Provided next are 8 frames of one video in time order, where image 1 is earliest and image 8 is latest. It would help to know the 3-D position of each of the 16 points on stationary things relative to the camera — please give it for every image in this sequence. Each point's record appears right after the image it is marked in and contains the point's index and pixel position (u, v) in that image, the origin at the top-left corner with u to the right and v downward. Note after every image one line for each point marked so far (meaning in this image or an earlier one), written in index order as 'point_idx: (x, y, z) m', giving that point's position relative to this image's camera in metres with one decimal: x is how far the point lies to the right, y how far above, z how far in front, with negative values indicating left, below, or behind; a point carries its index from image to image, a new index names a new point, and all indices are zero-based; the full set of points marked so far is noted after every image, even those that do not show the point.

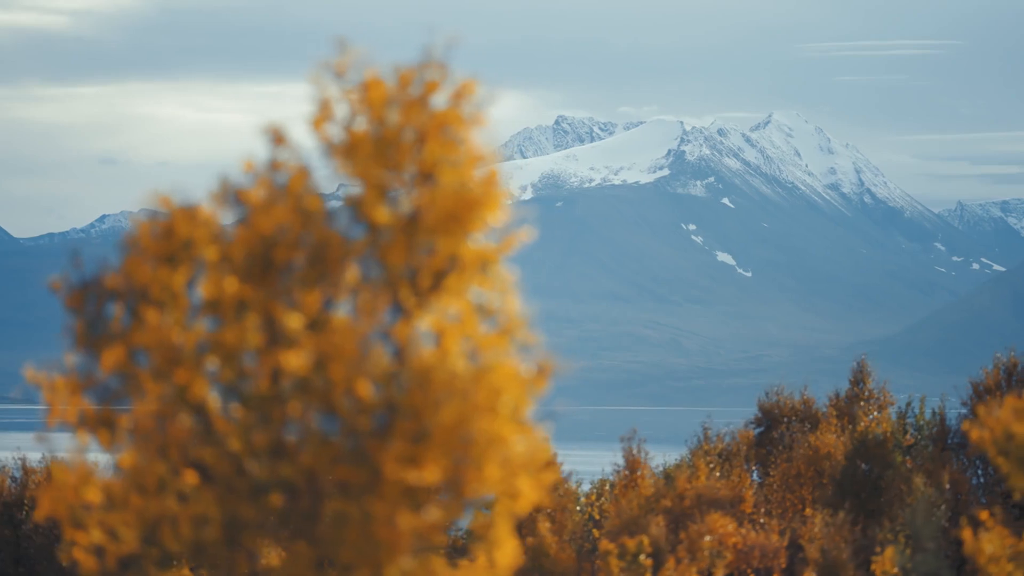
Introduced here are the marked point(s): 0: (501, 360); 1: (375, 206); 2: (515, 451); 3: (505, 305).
0: (-0.1, -0.4, +7.2) m
1: (-0.9, +0.5, +7.3) m
2: (0.0, -1.0, +7.1) m
3: (-0.1, -0.1, +7.3) m
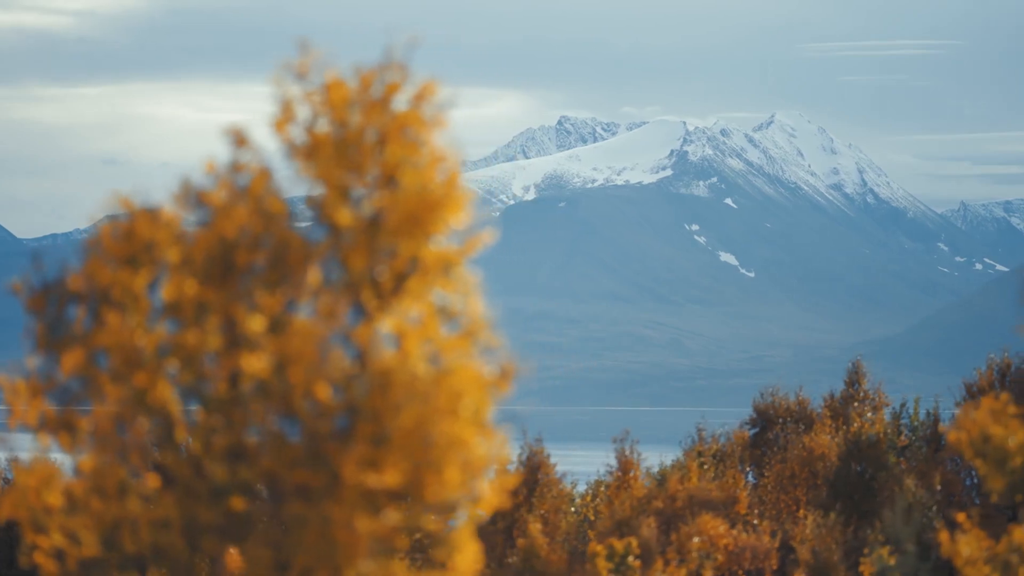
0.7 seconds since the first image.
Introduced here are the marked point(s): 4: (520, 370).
0: (-0.3, -0.5, +7.1) m
1: (-1.1, +0.5, +7.2) m
2: (-0.2, -1.0, +7.0) m
3: (-0.3, -0.1, +7.3) m
4: (+0.1, -0.5, +7.2) m
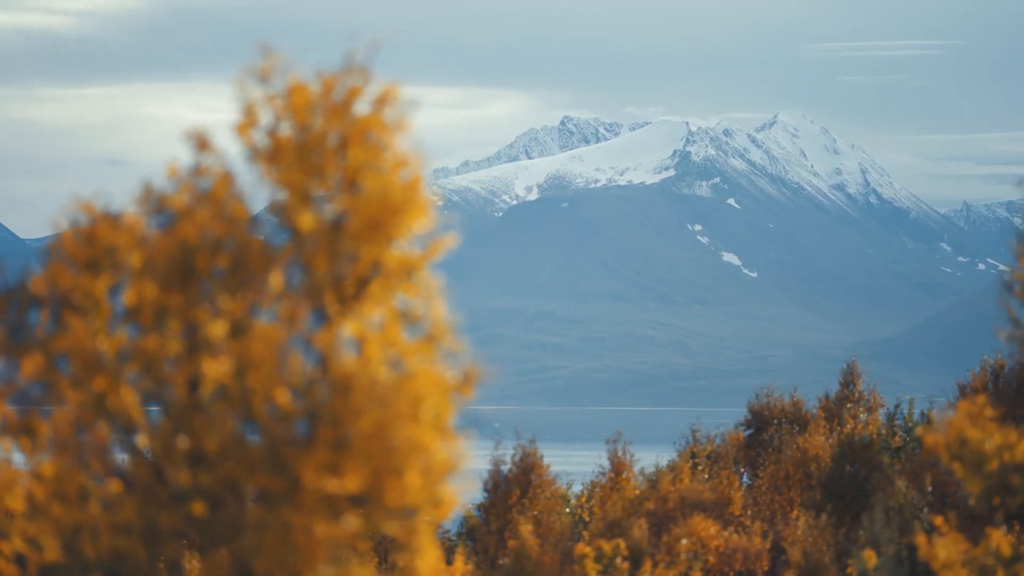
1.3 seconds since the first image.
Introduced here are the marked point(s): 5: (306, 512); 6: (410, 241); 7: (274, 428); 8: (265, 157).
0: (-0.5, -0.5, +7.1) m
1: (-1.4, +0.5, +7.2) m
2: (-0.4, -1.0, +7.0) m
3: (-0.5, -0.1, +7.3) m
4: (-0.2, -0.5, +7.2) m
5: (-1.2, -1.3, +6.8) m
6: (-0.7, +0.3, +7.3) m
7: (-1.4, -0.9, +6.8) m
8: (-1.6, +0.8, +7.3) m
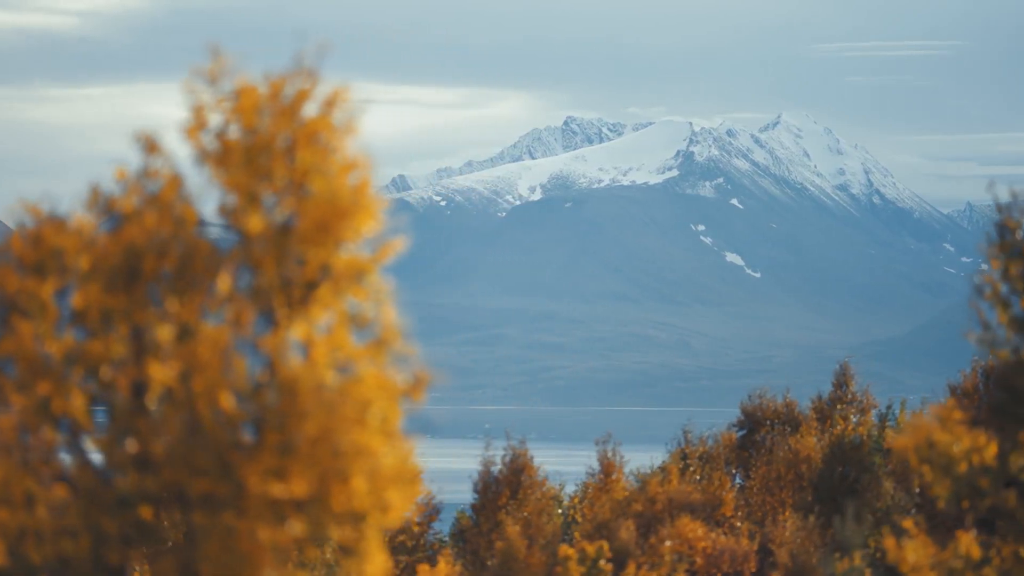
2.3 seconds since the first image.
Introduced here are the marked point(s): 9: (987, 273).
0: (-0.8, -0.5, +7.1) m
1: (-1.7, +0.5, +7.2) m
2: (-0.8, -1.0, +7.0) m
3: (-0.8, -0.2, +7.2) m
4: (-0.5, -0.6, +7.1) m
5: (-1.6, -1.4, +6.8) m
6: (-1.0, +0.3, +7.3) m
7: (-1.7, -0.9, +6.8) m
8: (-1.9, +0.8, +7.3) m
9: (+4.8, +0.2, +11.6) m
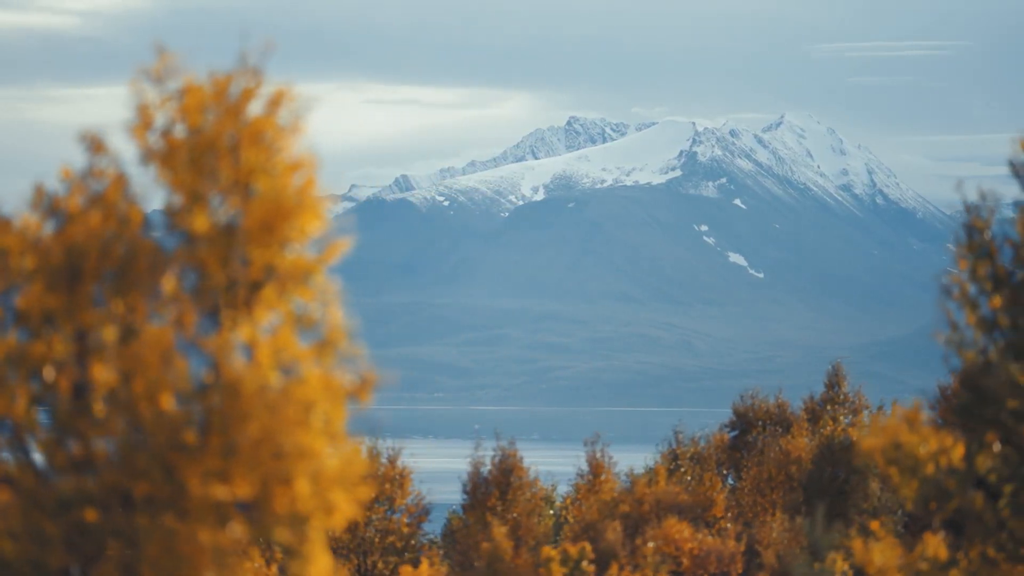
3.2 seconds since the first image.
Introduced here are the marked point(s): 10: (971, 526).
0: (-1.2, -0.5, +7.0) m
1: (-2.0, +0.4, +7.1) m
2: (-1.1, -1.0, +6.9) m
3: (-1.2, -0.2, +7.2) m
4: (-0.8, -0.6, +7.1) m
5: (-1.9, -1.4, +6.7) m
6: (-1.3, +0.3, +7.2) m
7: (-2.0, -0.9, +6.8) m
8: (-2.2, +0.8, +7.2) m
9: (+4.5, +0.1, +11.6) m
10: (+4.4, -2.3, +11.0) m
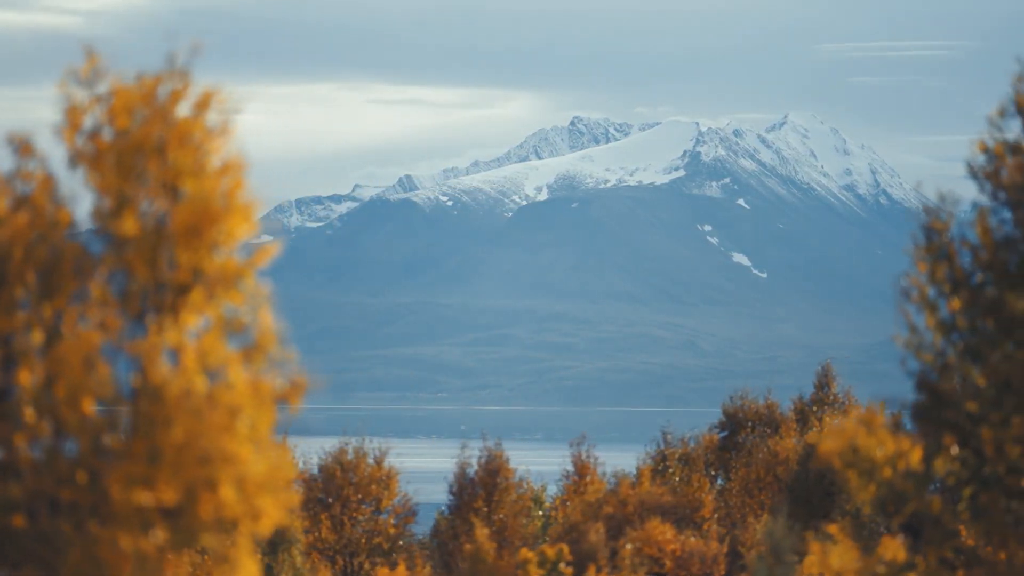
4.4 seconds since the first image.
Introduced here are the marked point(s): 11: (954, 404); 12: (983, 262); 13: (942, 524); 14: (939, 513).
0: (-1.6, -0.5, +7.0) m
1: (-2.4, +0.4, +7.1) m
2: (-1.5, -1.1, +6.9) m
3: (-1.6, -0.2, +7.1) m
4: (-1.2, -0.6, +7.0) m
5: (-2.3, -1.4, +6.7) m
6: (-1.7, +0.3, +7.2) m
7: (-2.4, -0.9, +6.7) m
8: (-2.6, +0.8, +7.2) m
9: (+4.0, +0.1, +11.5) m
10: (+4.0, -2.3, +11.0) m
11: (+4.2, -1.2, +11.0) m
12: (+4.5, +0.3, +11.1) m
13: (+4.0, -2.2, +10.9) m
14: (+4.0, -2.1, +10.9) m
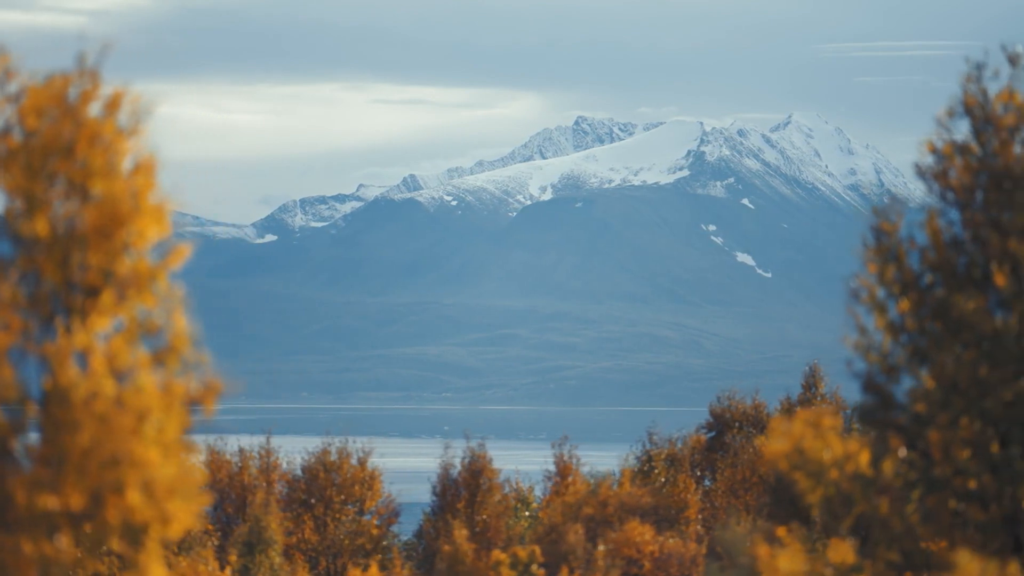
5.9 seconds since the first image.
0: (-2.1, -0.5, +6.9) m
1: (-2.9, +0.4, +7.0) m
2: (-2.0, -1.1, +6.8) m
3: (-2.1, -0.2, +7.0) m
4: (-1.8, -0.6, +6.9) m
5: (-2.8, -1.4, +6.6) m
6: (-2.2, +0.2, +7.1) m
7: (-3.0, -0.9, +6.6) m
8: (-3.1, +0.8, +7.1) m
9: (+3.5, +0.1, +11.4) m
10: (+3.4, -2.3, +10.9) m
11: (+3.7, -1.2, +11.0) m
12: (+4.0, +0.2, +11.0) m
13: (+3.5, -2.3, +10.9) m
14: (+3.5, -2.1, +10.9) m
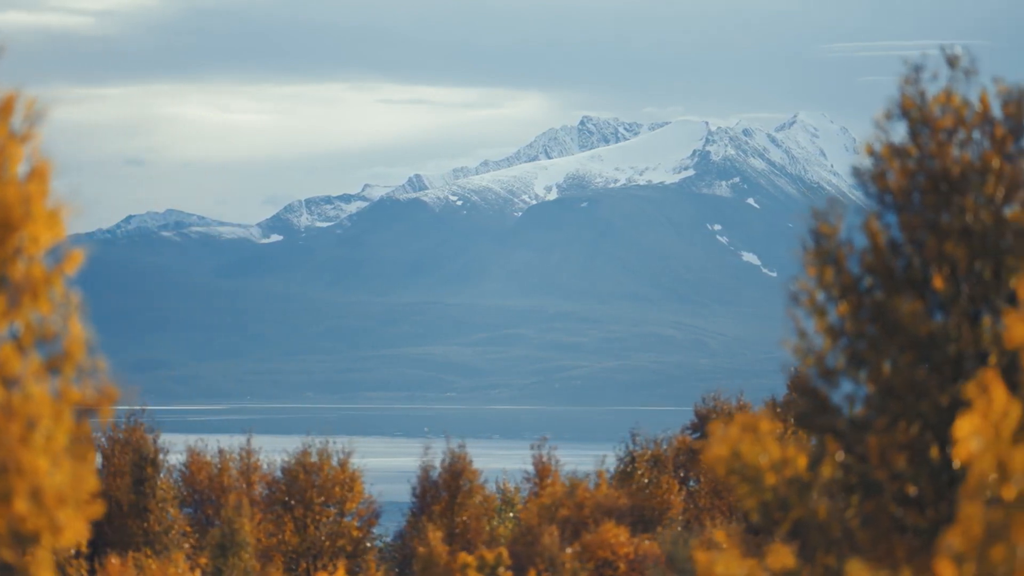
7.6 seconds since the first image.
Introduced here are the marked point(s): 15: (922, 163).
0: (-2.7, -0.6, +6.8) m
1: (-3.5, +0.4, +6.9) m
2: (-2.6, -1.1, +6.7) m
3: (-2.7, -0.2, +7.0) m
4: (-2.4, -0.6, +6.9) m
5: (-3.4, -1.4, +6.5) m
6: (-2.8, +0.2, +7.0) m
7: (-3.6, -1.0, +6.6) m
8: (-3.8, +0.7, +7.0) m
9: (+2.9, +0.1, +11.4) m
10: (+2.8, -2.3, +10.8) m
11: (+3.1, -1.2, +10.9) m
12: (+3.4, +0.2, +11.0) m
13: (+2.9, -2.3, +10.8) m
14: (+2.9, -2.2, +10.8) m
15: (+3.9, +1.2, +11.1) m
